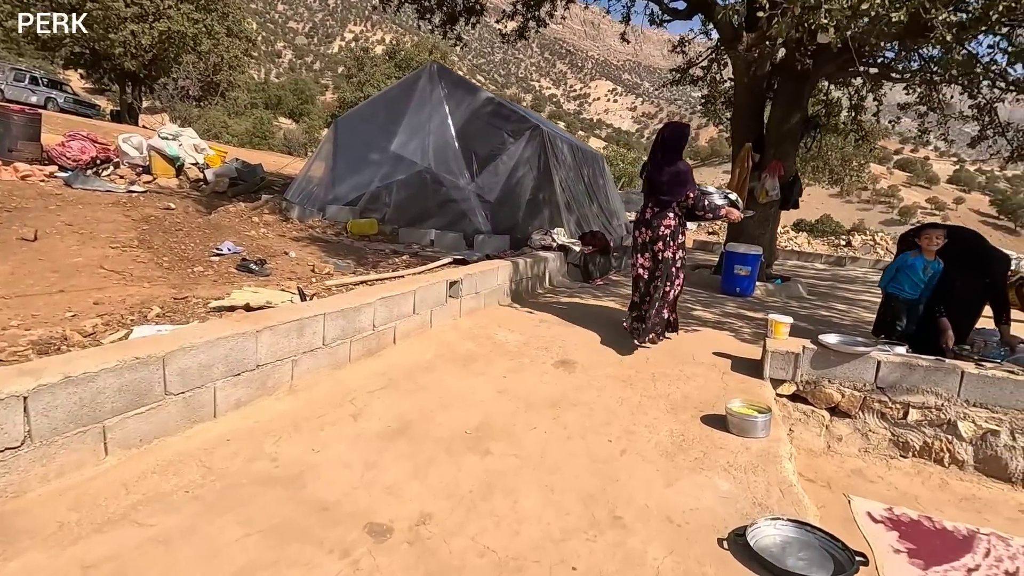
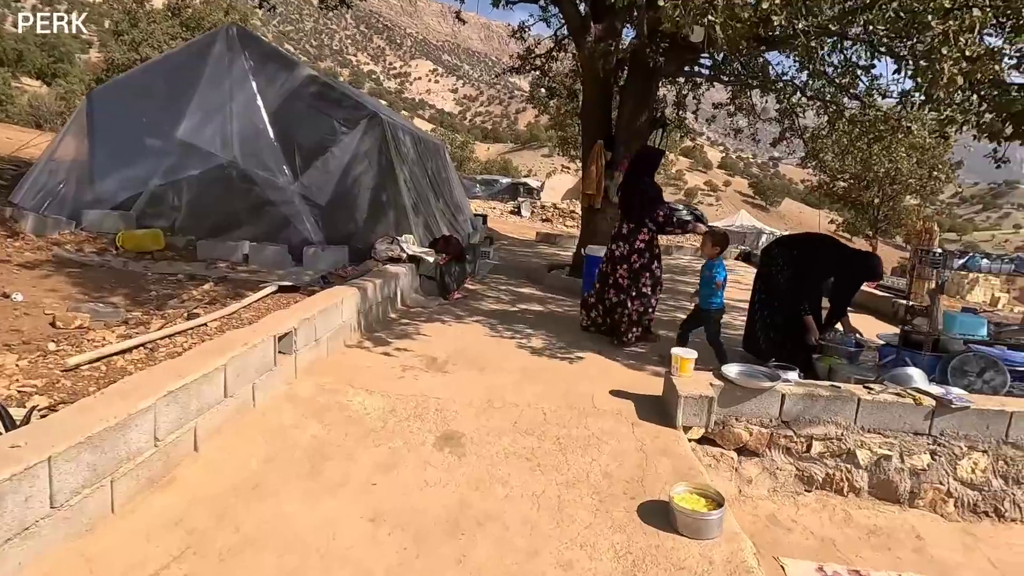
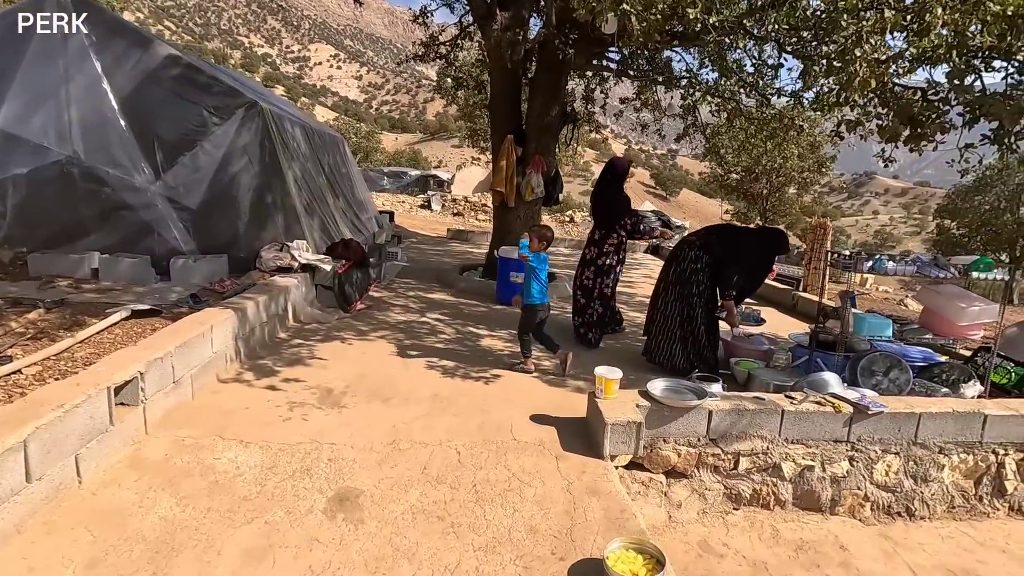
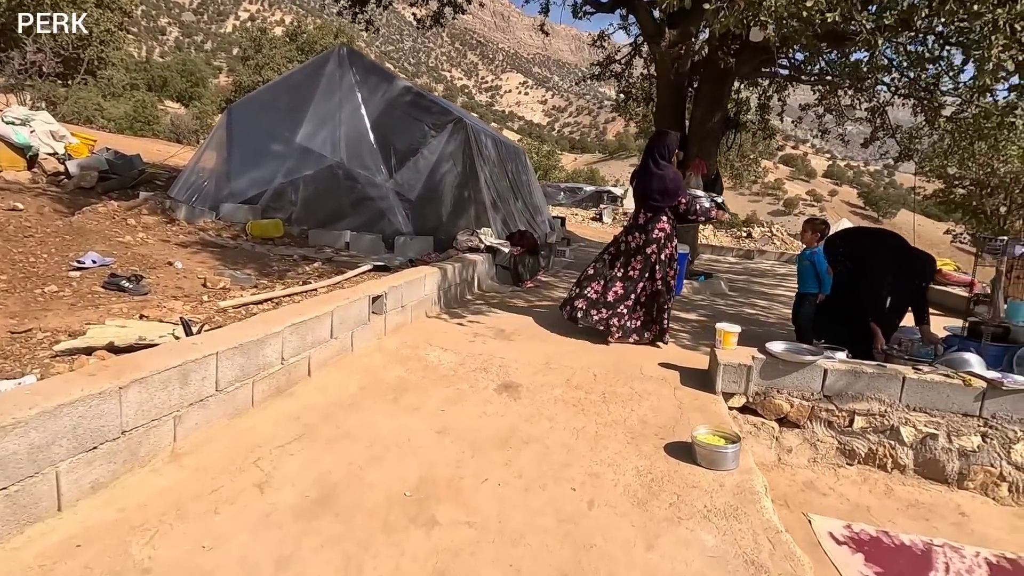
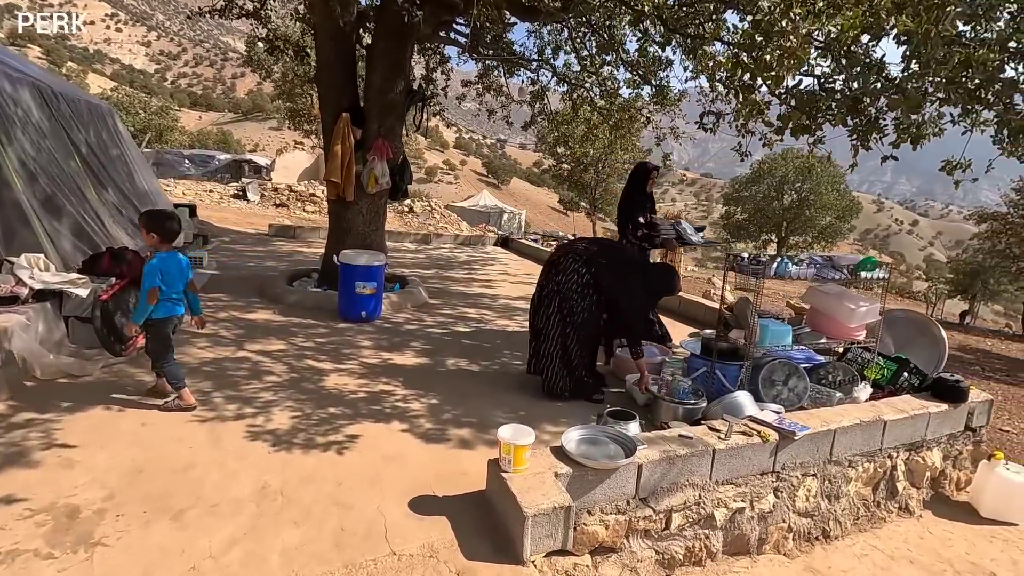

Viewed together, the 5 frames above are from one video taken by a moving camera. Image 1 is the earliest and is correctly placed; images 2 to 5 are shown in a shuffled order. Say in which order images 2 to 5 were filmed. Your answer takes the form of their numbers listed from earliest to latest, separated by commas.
4, 2, 3, 5
